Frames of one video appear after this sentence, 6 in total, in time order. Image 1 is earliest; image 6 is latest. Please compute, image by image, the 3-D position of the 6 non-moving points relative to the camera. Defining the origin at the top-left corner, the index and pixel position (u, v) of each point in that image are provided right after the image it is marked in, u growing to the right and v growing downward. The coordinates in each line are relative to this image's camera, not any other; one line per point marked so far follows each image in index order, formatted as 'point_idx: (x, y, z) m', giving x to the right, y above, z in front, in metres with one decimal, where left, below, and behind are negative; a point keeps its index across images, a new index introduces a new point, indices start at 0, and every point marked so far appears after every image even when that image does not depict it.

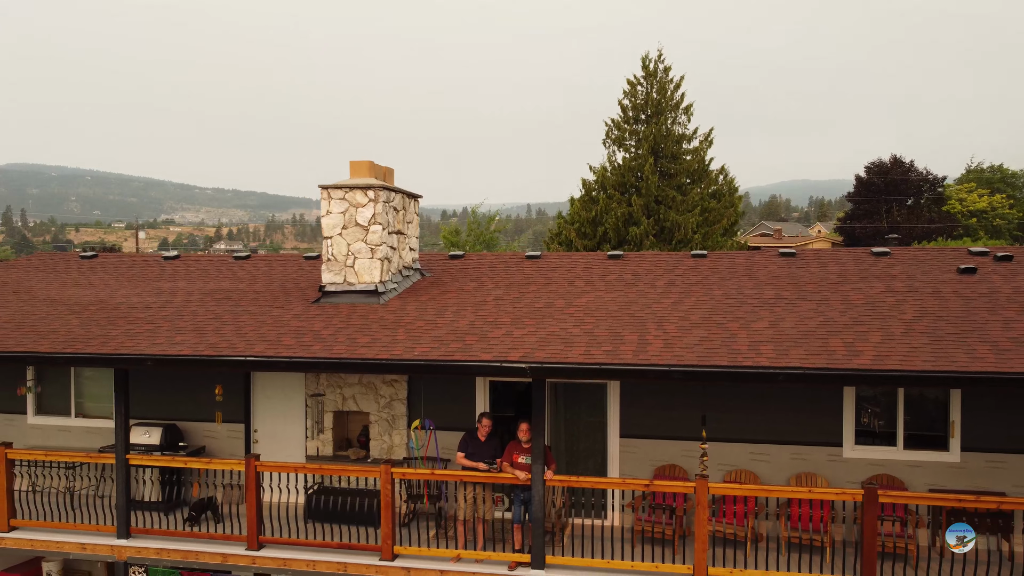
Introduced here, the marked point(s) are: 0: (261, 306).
0: (-3.3, -0.3, +9.5) m
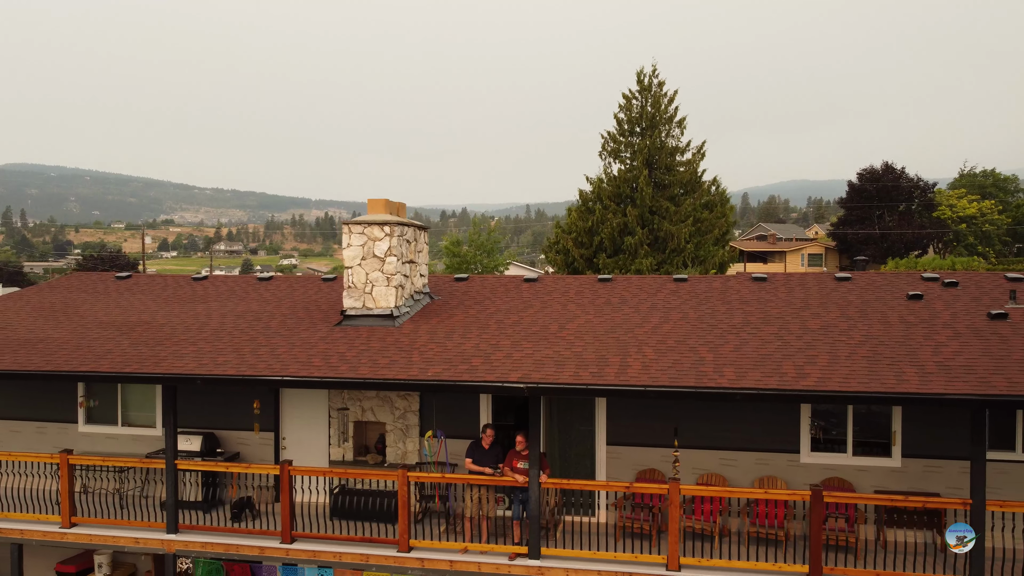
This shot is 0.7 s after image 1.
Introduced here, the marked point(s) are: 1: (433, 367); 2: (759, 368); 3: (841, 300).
0: (-3.4, -0.6, +10.7) m
1: (-1.0, -1.0, +9.0) m
2: (+2.9, -1.0, +8.4) m
3: (+5.0, -0.2, +10.8) m
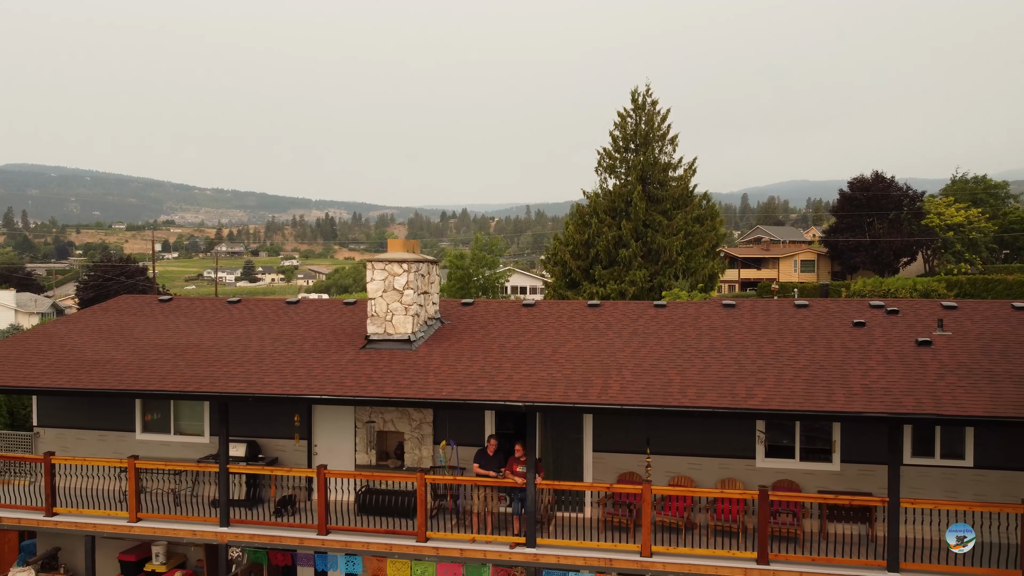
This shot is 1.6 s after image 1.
0: (-3.3, -1.1, +12.5) m
1: (-1.0, -1.5, +10.8) m
2: (+2.9, -1.5, +10.1) m
3: (+5.0, -0.7, +12.5) m
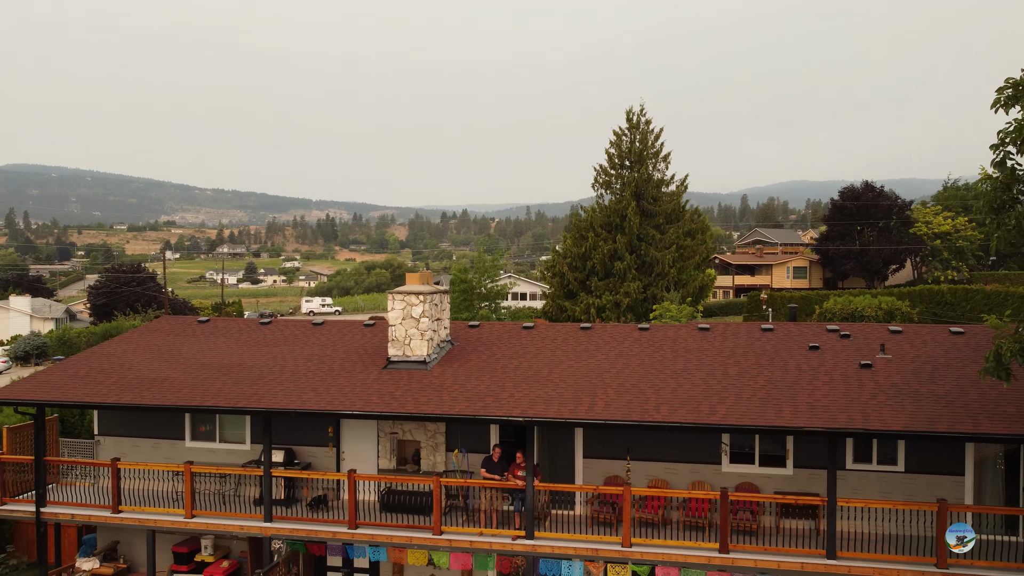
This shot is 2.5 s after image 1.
0: (-3.3, -1.7, +14.4) m
1: (-1.0, -2.1, +12.7) m
2: (+3.0, -2.0, +12.1) m
3: (+5.1, -1.2, +14.5) m
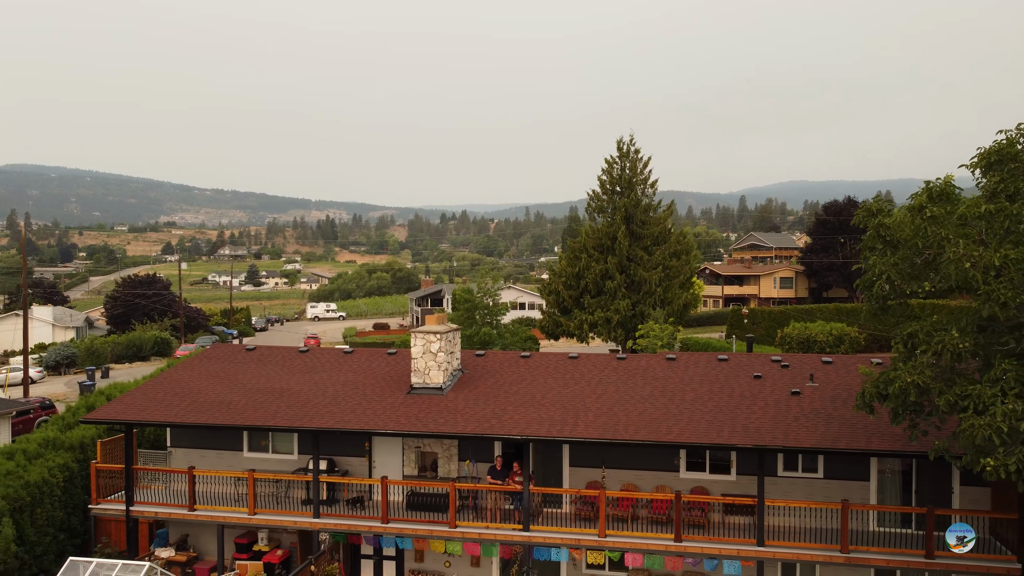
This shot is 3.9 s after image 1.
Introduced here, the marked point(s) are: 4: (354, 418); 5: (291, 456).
0: (-3.3, -2.7, +17.7) m
1: (-1.0, -3.1, +16.0) m
2: (+3.0, -3.0, +15.3) m
3: (+5.0, -2.2, +17.7) m
4: (-3.7, -3.0, +16.7) m
5: (-5.6, -4.3, +18.0) m
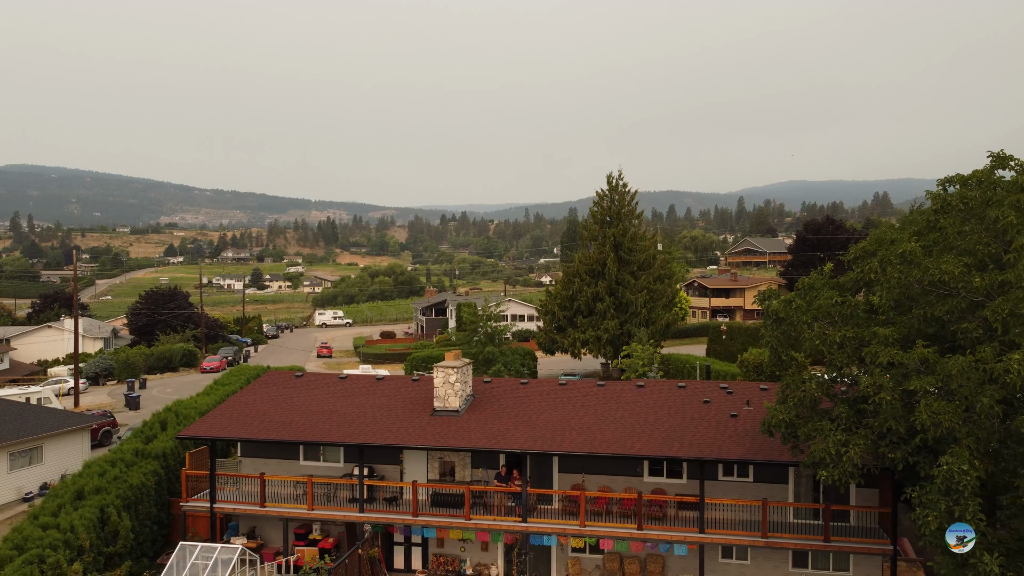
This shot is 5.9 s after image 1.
0: (-3.3, -4.0, +22.4) m
1: (-0.9, -4.4, +20.7) m
2: (+3.0, -4.4, +20.1) m
3: (+5.1, -3.6, +22.5) m
4: (-3.7, -4.4, +21.4) m
5: (-5.6, -5.6, +22.7) m
